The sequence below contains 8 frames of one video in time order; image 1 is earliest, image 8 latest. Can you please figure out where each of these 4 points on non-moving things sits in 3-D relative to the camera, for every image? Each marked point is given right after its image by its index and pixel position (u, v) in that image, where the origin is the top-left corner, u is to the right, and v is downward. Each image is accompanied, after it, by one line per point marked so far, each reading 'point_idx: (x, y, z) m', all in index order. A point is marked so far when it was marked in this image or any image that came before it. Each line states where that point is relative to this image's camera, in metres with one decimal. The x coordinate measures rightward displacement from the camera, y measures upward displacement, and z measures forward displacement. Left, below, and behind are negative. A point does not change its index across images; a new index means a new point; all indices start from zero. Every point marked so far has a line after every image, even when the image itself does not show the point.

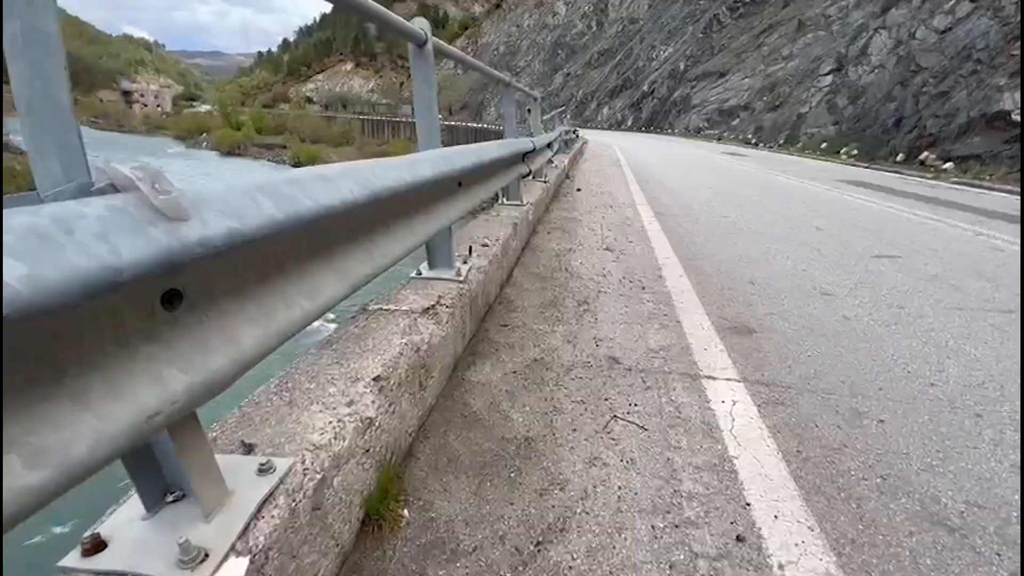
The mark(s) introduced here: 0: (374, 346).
0: (-0.6, -0.2, +1.8) m
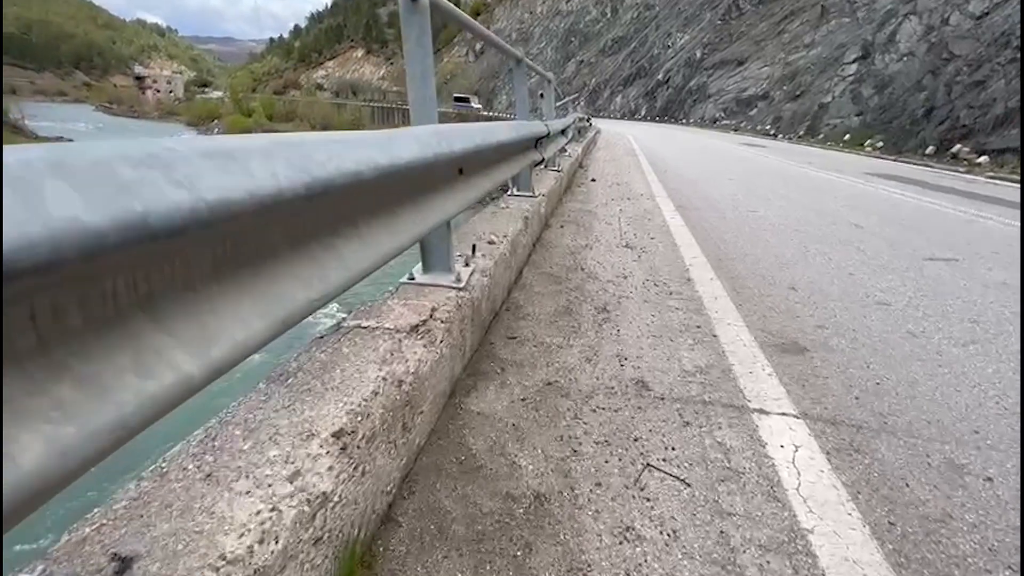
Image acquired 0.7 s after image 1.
0: (-0.5, -0.3, +1.4) m
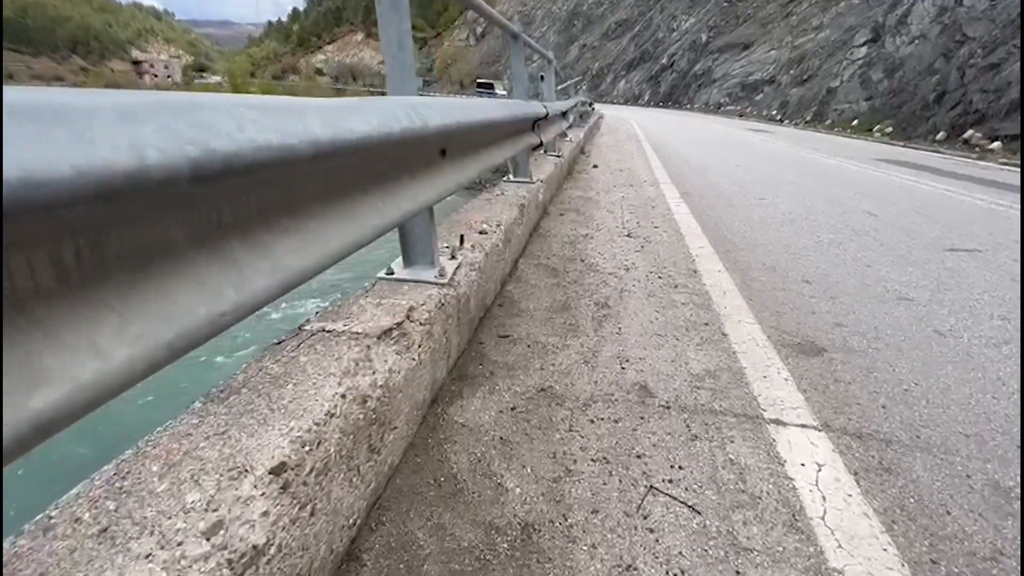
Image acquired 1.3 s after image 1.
0: (-0.6, -0.3, +1.2) m
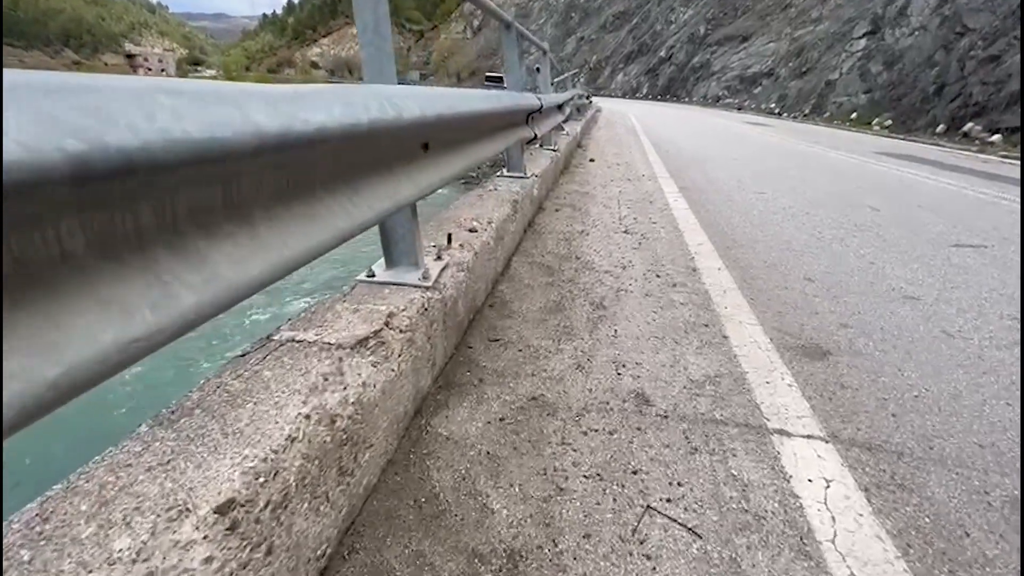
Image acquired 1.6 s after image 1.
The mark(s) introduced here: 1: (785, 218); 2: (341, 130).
0: (-0.6, -0.3, +1.0) m
1: (+2.9, +0.7, +4.7) m
2: (-0.4, +0.4, +1.0) m
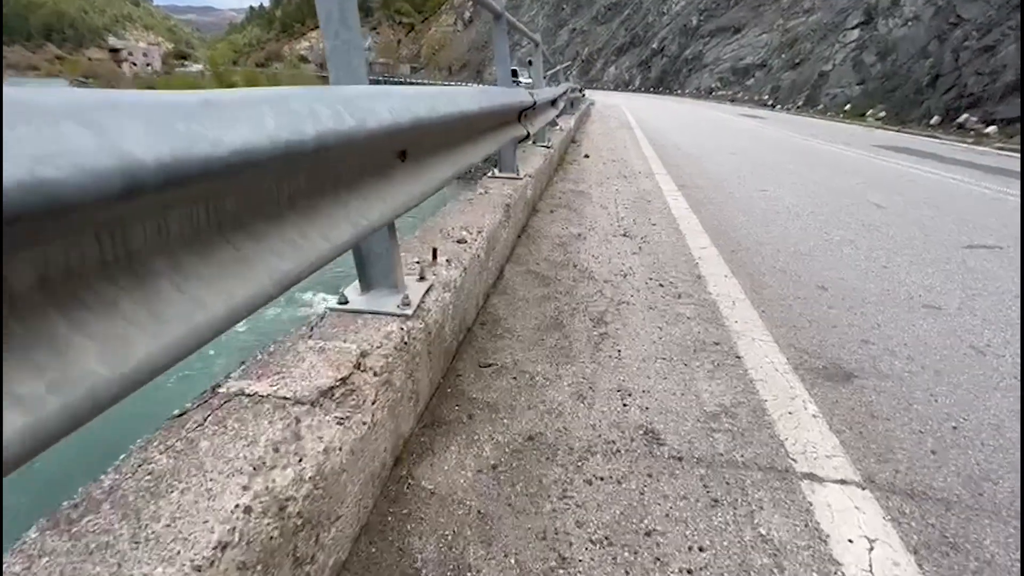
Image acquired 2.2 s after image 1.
0: (-0.6, -0.4, +0.8) m
1: (+2.8, +0.7, +4.5) m
2: (-0.4, +0.2, +0.8) m
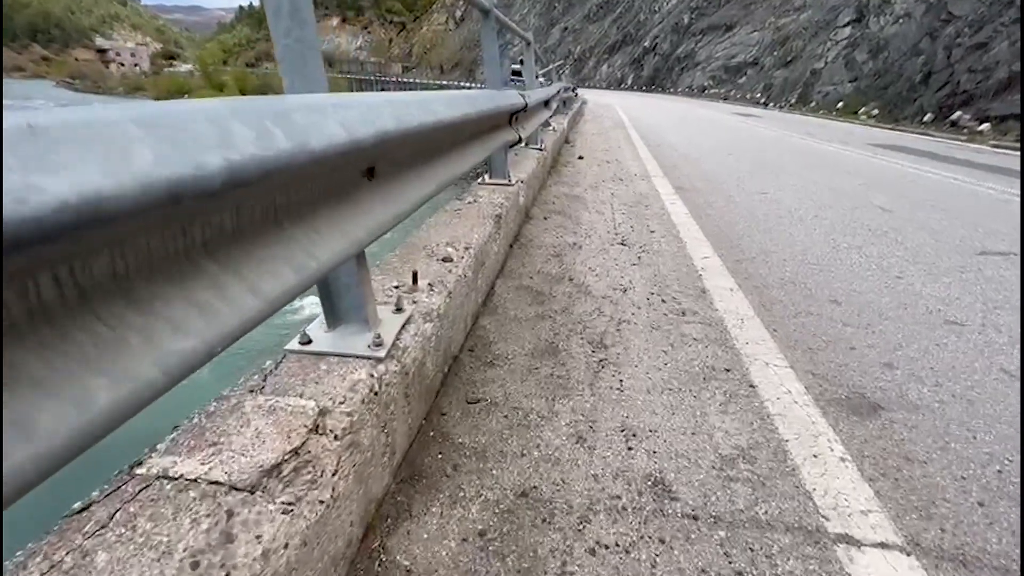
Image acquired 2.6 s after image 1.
0: (-0.7, -0.6, +0.6) m
1: (+2.7, +0.6, +4.4) m
2: (-0.4, +0.1, +0.6) m
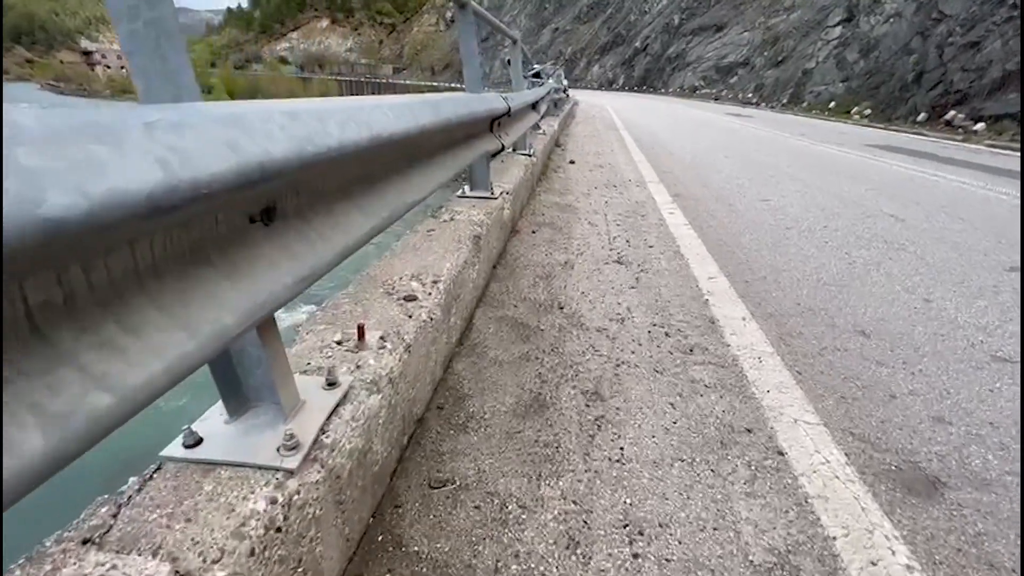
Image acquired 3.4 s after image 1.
0: (-0.7, -0.7, +0.2) m
1: (+2.6, +0.5, +4.0) m
2: (-0.5, -0.1, +0.2) m
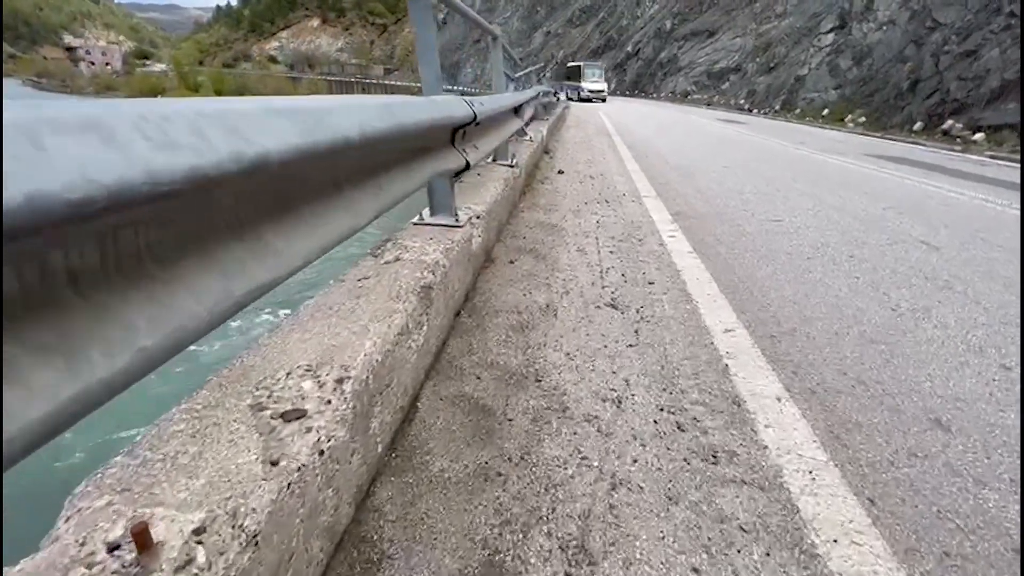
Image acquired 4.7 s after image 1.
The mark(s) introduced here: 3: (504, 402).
0: (-0.9, -1.0, -0.5) m
1: (+2.4, +0.2, +3.4) m
2: (-0.6, -0.3, -0.5) m
3: (0.0, -0.5, +1.9) m
